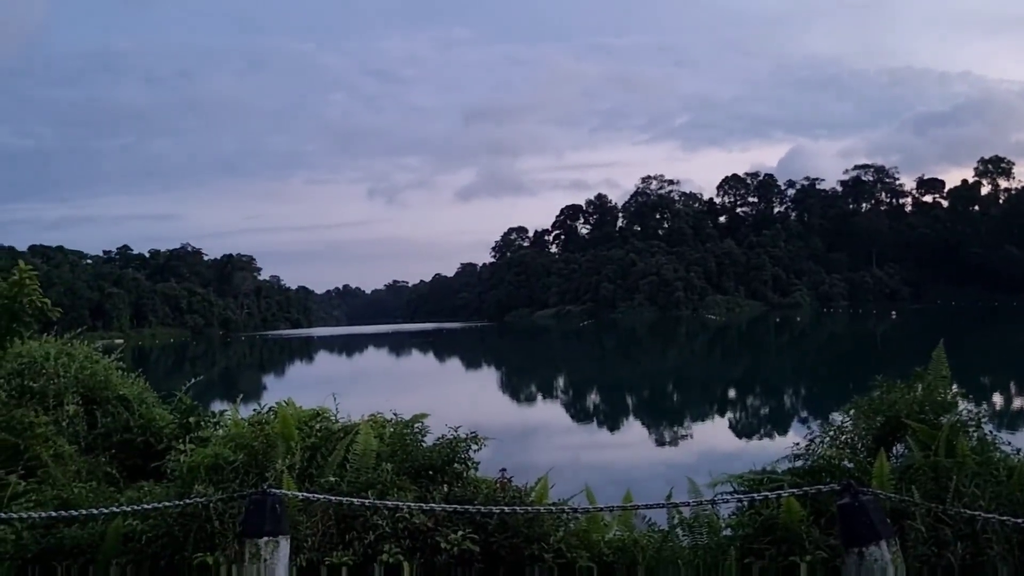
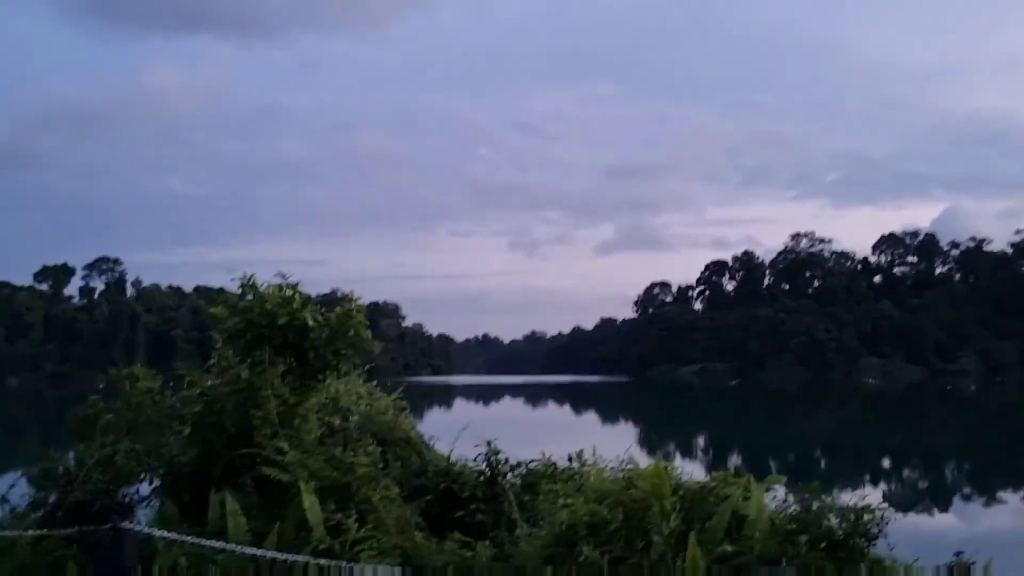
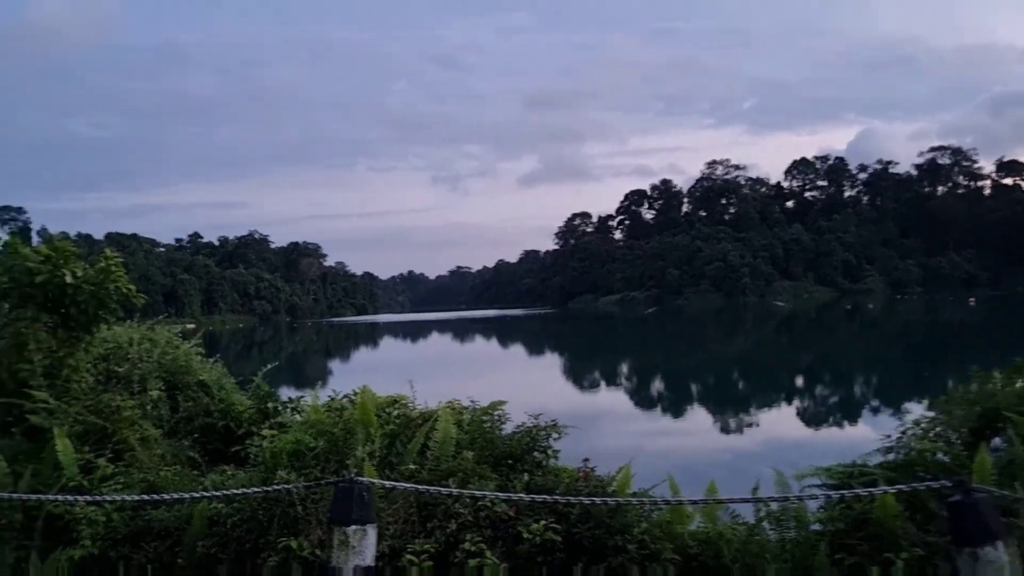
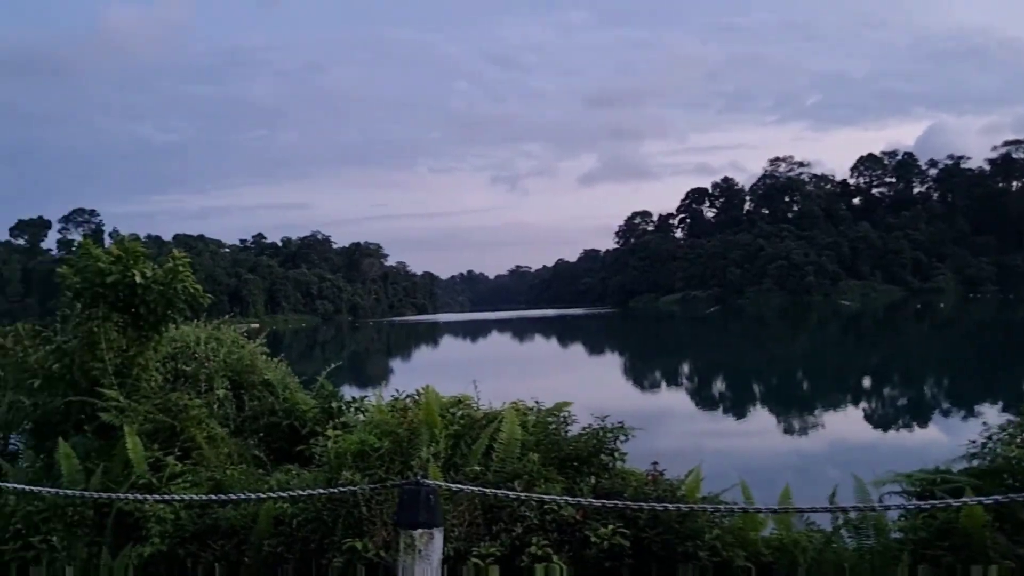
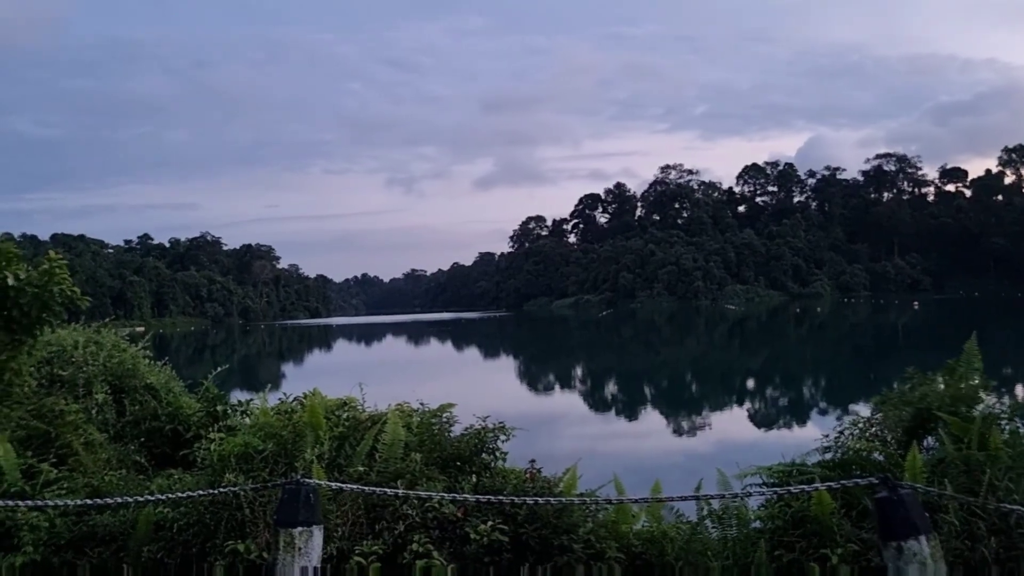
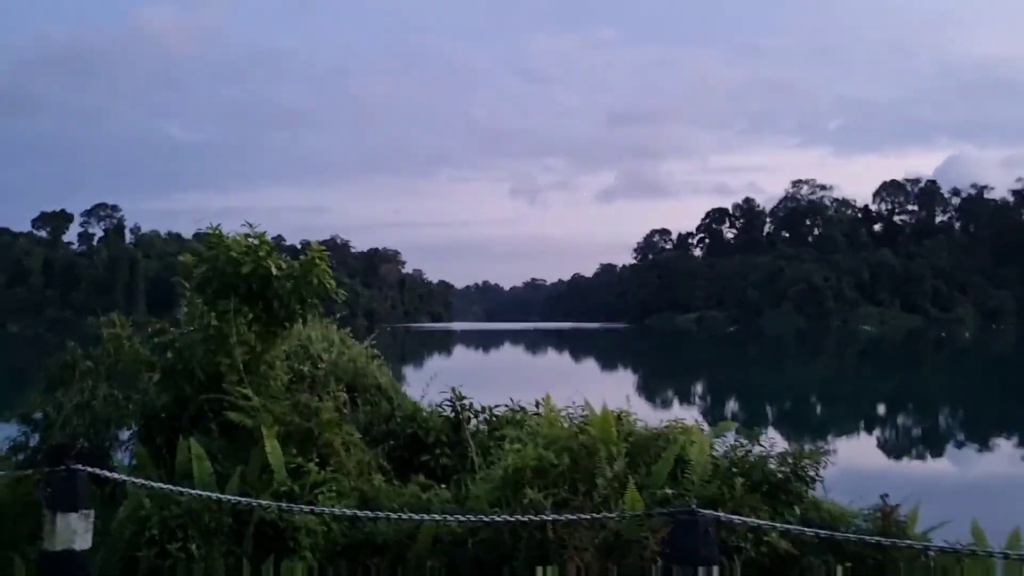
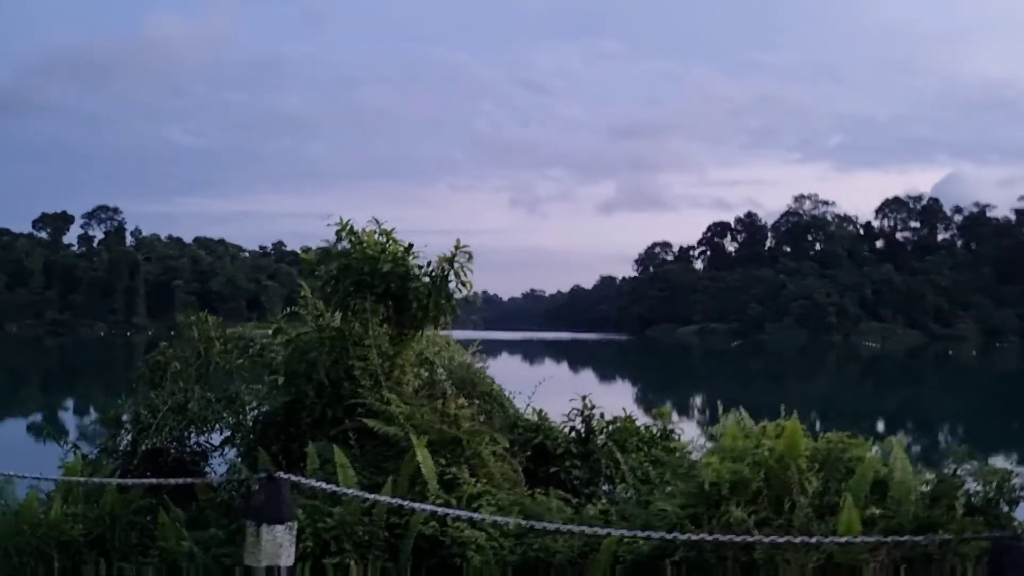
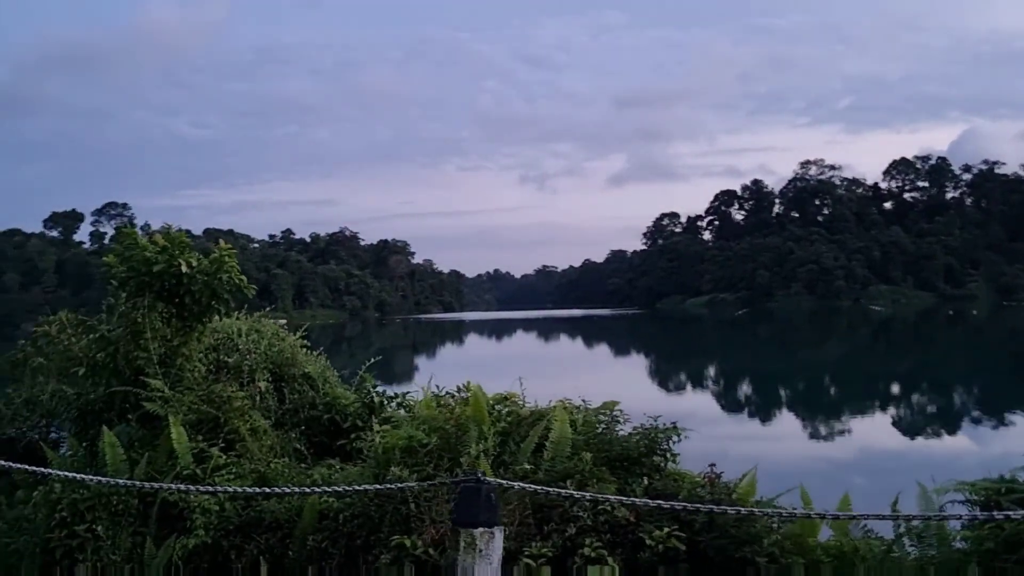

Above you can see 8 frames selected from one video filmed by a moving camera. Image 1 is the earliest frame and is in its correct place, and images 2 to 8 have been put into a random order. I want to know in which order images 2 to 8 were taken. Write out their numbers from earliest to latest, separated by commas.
5, 3, 4, 8, 6, 2, 7
